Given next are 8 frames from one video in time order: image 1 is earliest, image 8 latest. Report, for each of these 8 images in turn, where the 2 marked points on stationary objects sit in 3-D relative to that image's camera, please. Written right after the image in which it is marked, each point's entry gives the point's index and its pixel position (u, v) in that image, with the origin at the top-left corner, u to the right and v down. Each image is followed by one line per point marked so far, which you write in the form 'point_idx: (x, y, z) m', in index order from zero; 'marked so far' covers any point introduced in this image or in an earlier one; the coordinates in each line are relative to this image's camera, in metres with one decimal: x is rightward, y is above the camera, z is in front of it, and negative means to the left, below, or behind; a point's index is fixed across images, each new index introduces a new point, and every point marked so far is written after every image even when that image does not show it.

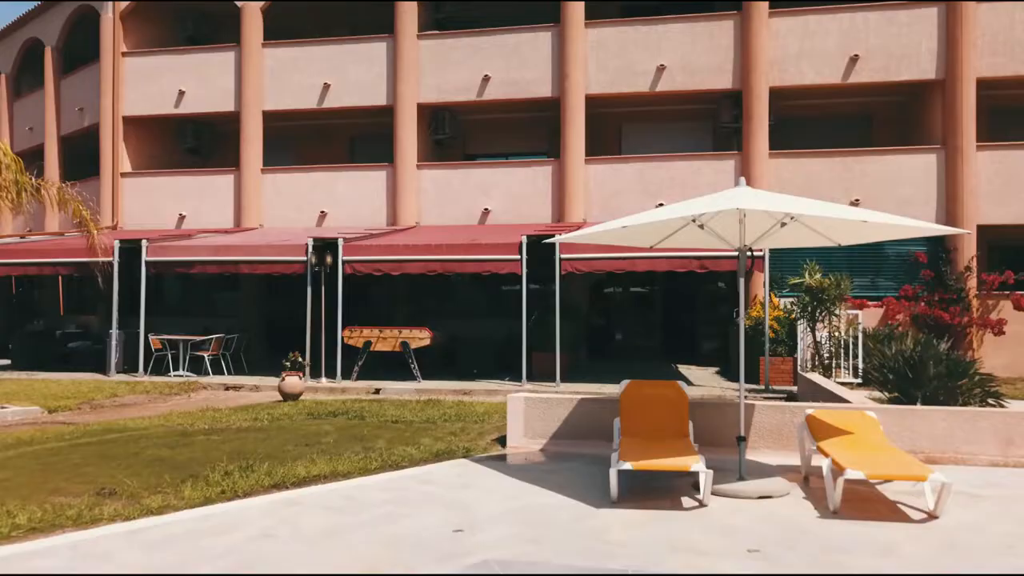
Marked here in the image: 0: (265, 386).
0: (-6.4, -2.5, +17.2) m
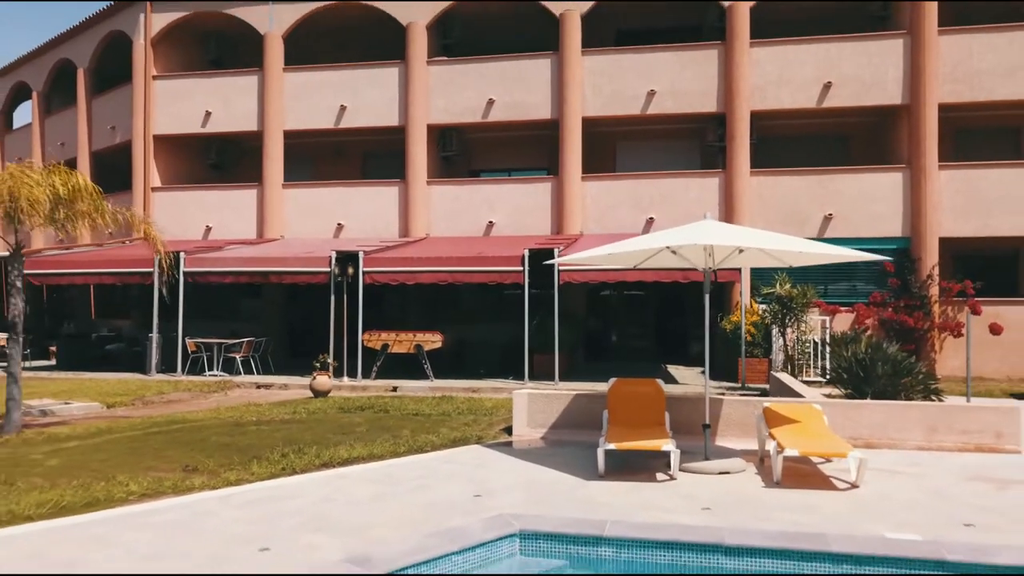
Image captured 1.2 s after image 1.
0: (-6.3, -2.7, +19.2) m
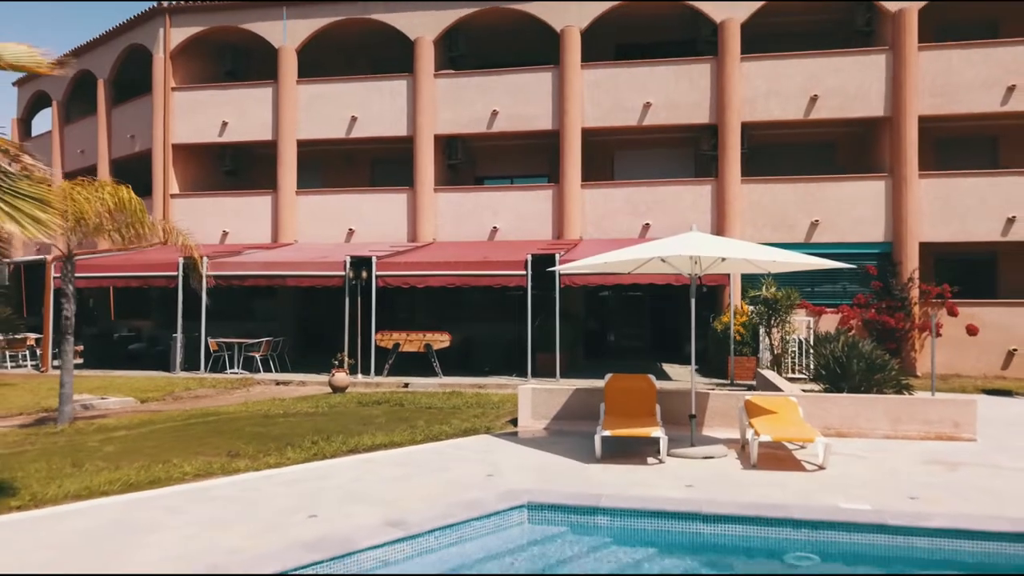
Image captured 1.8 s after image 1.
0: (-6.1, -2.8, +20.4) m
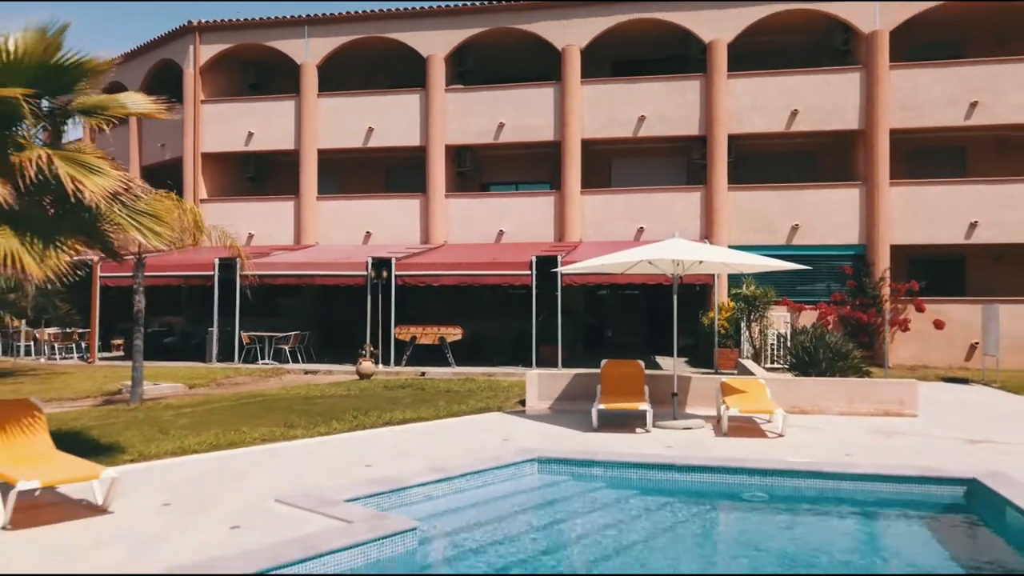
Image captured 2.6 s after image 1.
0: (-5.9, -2.8, +22.6) m
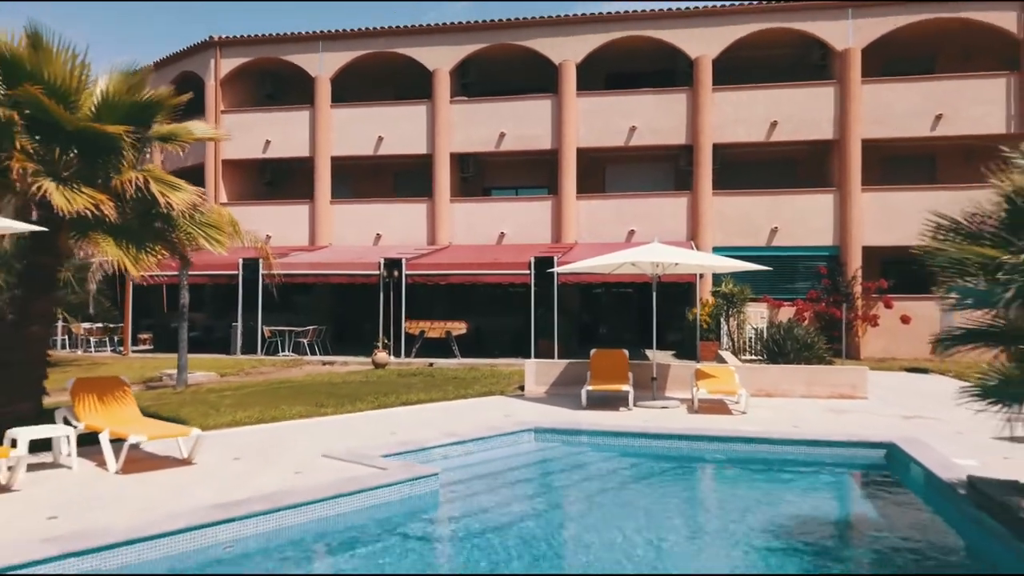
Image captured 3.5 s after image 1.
0: (-5.9, -2.7, +24.8) m
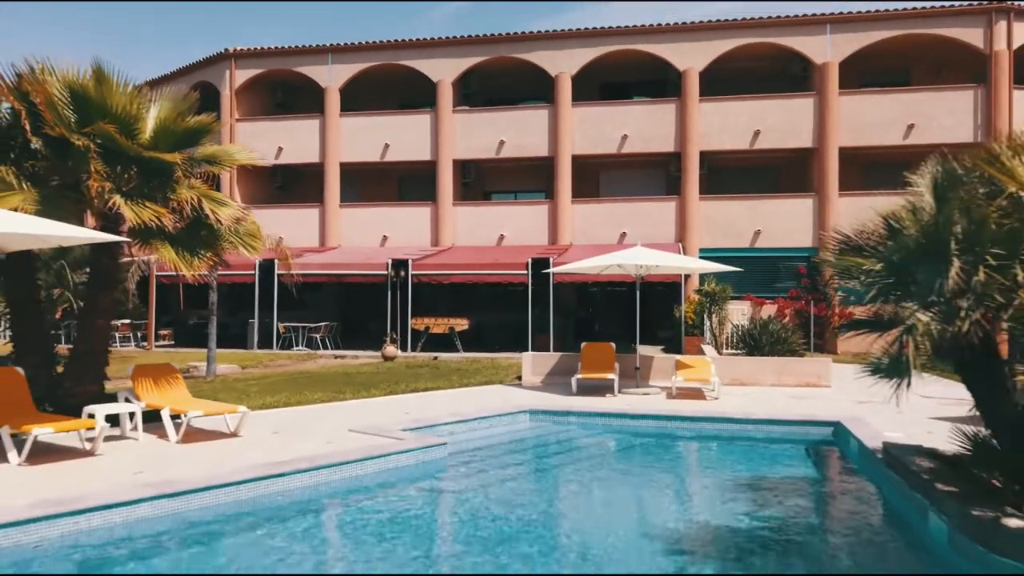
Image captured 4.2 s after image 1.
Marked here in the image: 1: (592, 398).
0: (-6.0, -2.6, +26.6) m
1: (+2.0, -2.8, +16.9) m
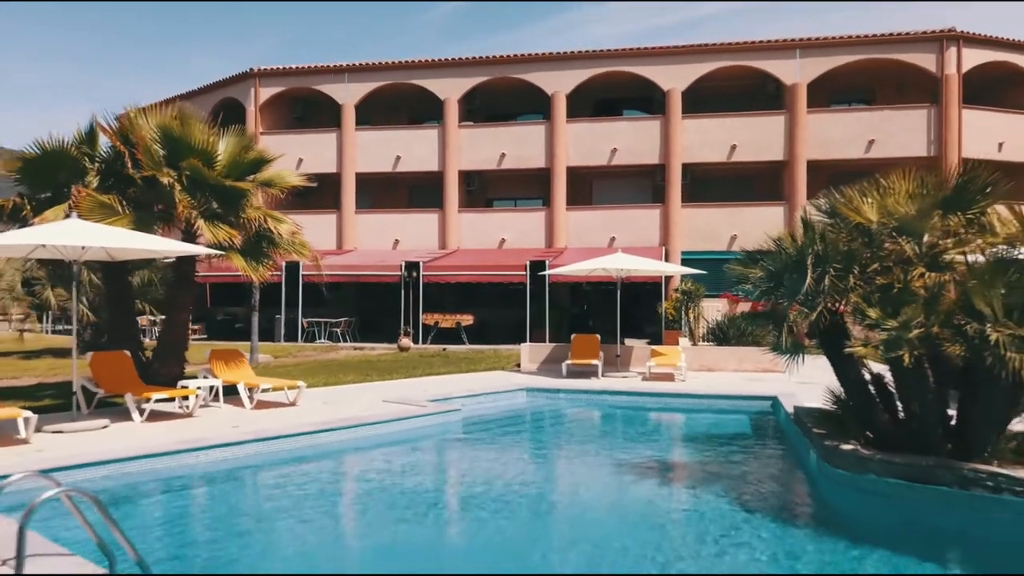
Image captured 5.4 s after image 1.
0: (-6.0, -2.6, +29.9) m
1: (+2.0, -2.8, +20.2) m
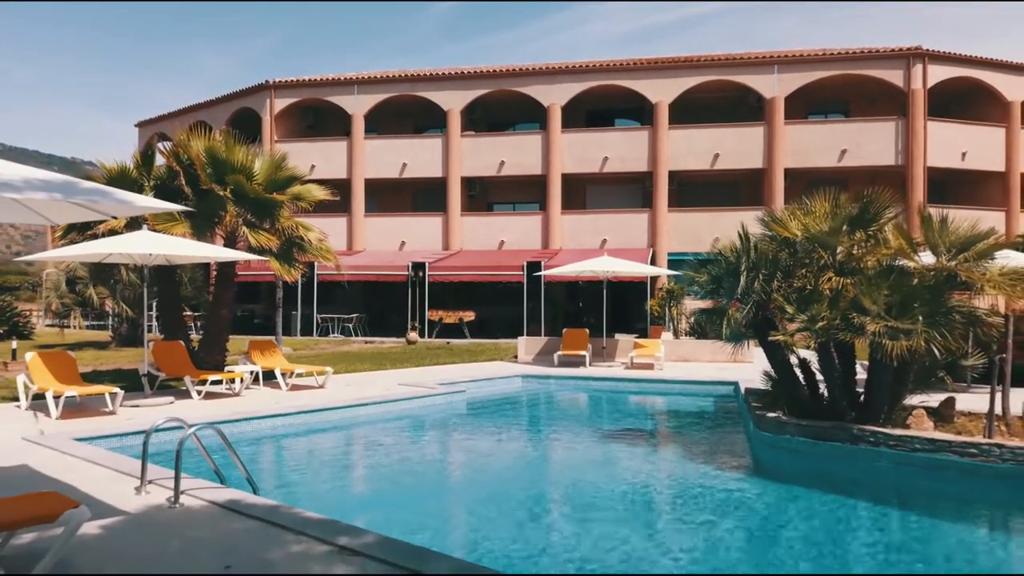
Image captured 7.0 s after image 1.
0: (-6.0, -2.5, +32.5) m
1: (+1.9, -2.8, +22.8) m
